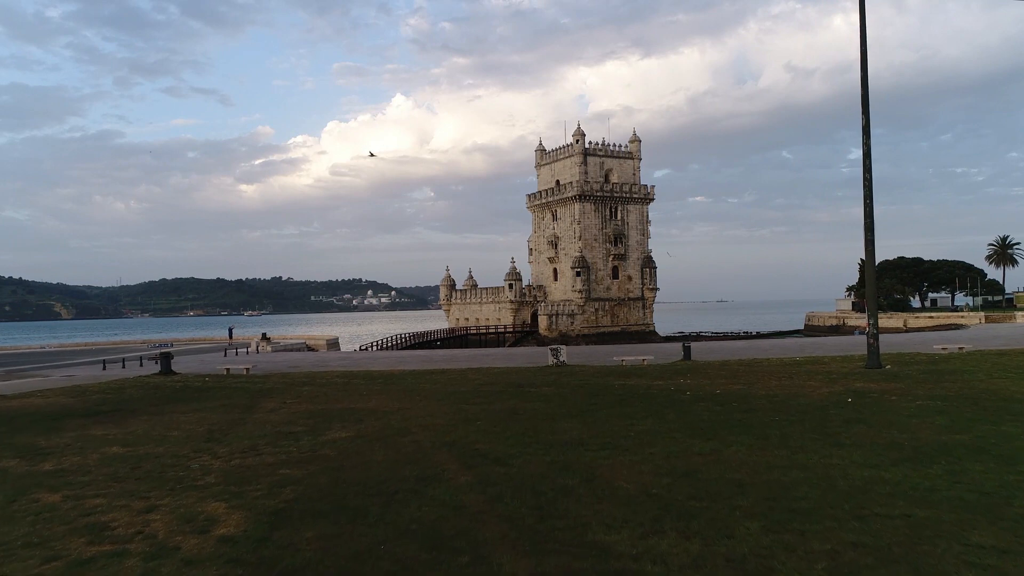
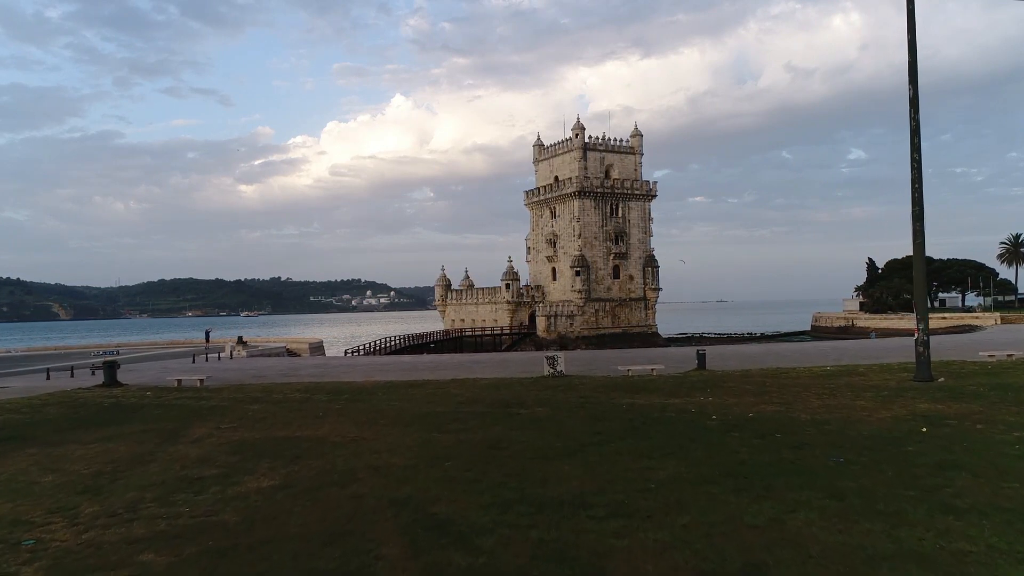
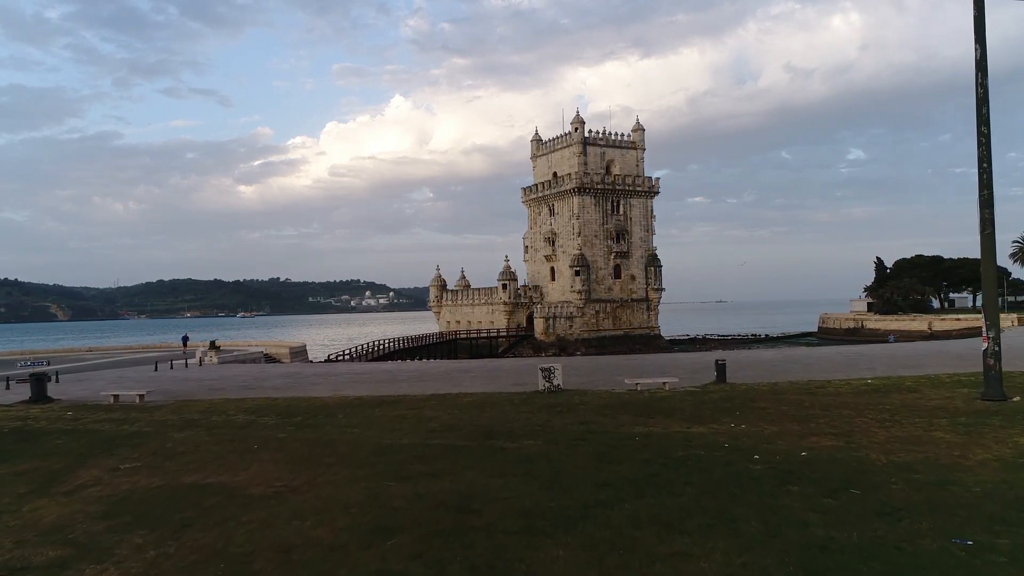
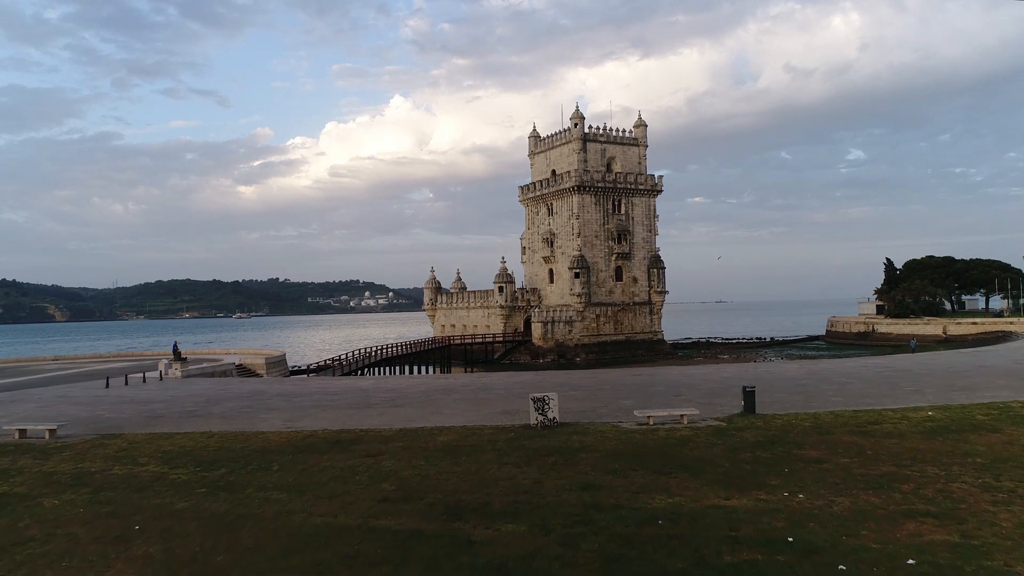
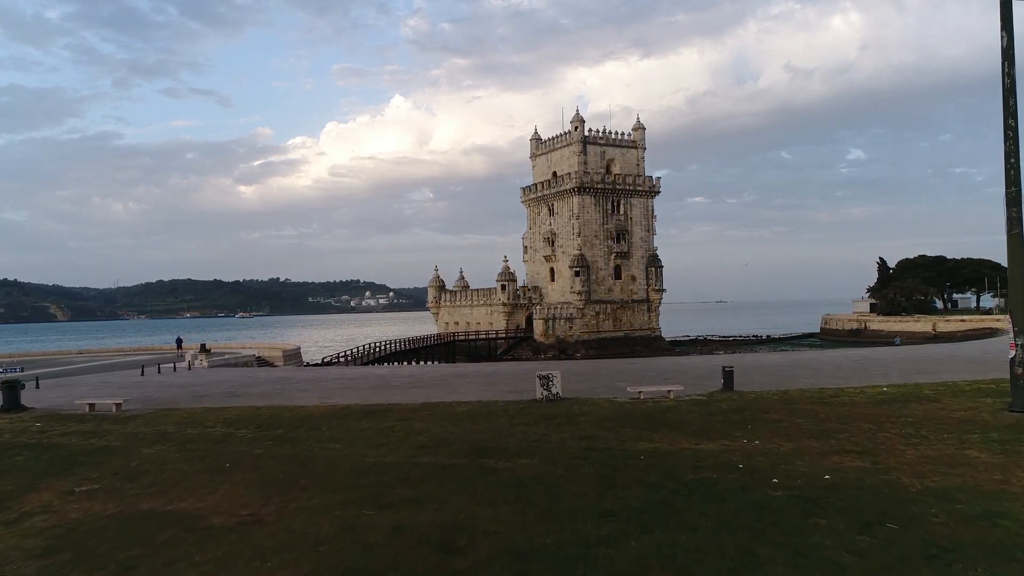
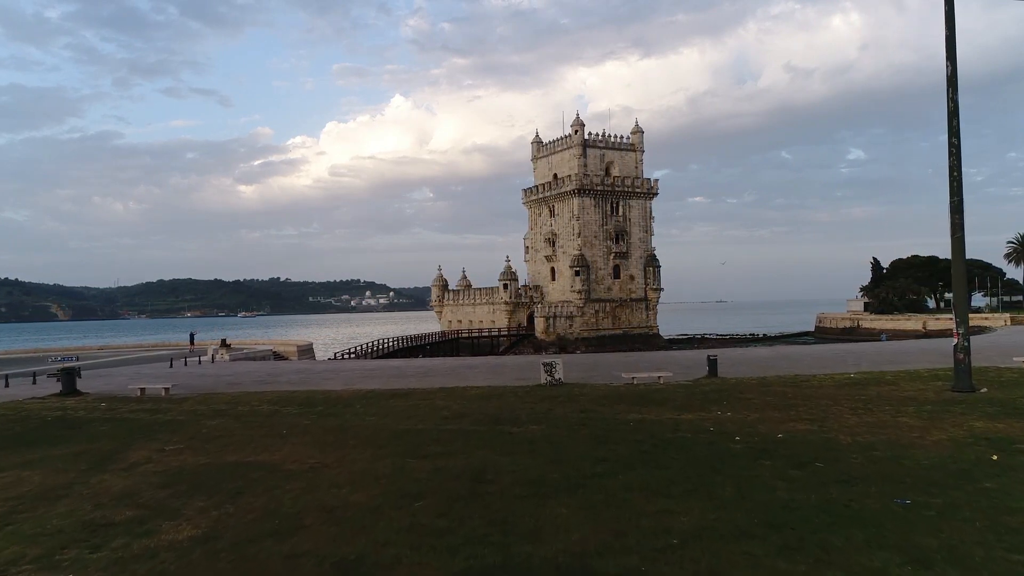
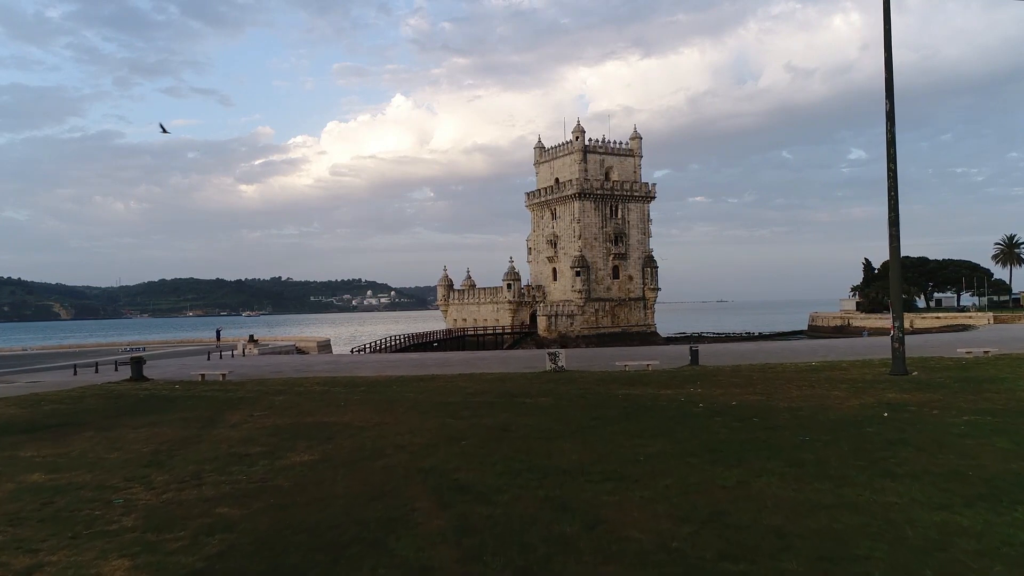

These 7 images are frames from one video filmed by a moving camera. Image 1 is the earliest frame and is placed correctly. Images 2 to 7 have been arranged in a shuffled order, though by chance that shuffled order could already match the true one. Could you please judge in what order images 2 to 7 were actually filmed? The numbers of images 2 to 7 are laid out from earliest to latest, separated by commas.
7, 2, 6, 3, 5, 4
